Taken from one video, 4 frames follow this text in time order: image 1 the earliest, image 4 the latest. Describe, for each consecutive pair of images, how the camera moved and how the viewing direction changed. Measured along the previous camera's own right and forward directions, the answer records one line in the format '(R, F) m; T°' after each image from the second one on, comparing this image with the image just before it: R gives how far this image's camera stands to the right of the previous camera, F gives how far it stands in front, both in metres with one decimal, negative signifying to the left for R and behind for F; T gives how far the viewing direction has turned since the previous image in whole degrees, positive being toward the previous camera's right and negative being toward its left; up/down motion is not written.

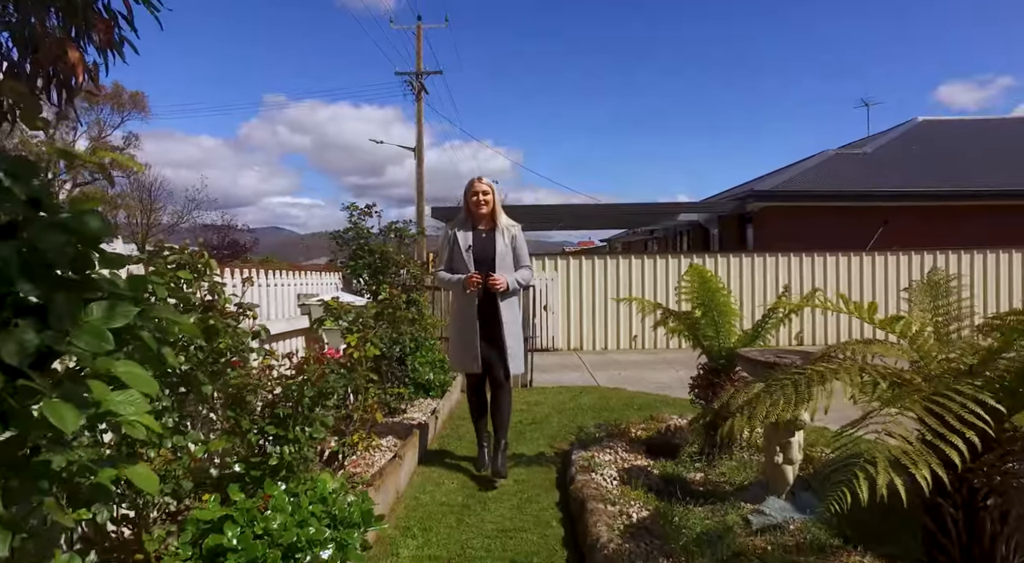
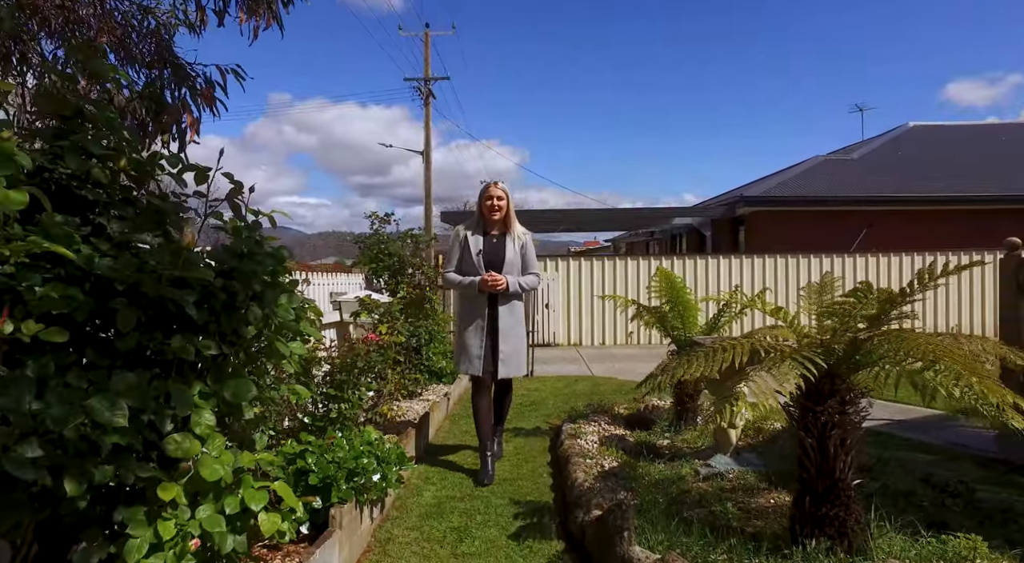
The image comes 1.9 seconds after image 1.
(0.0, -0.9) m; -1°
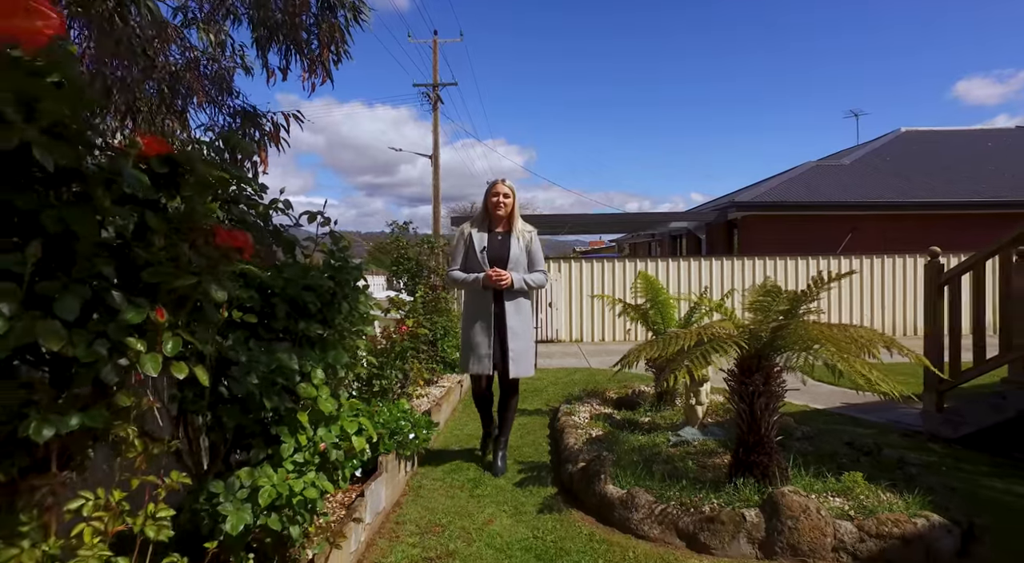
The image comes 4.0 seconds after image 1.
(0.0, -0.9) m; -1°
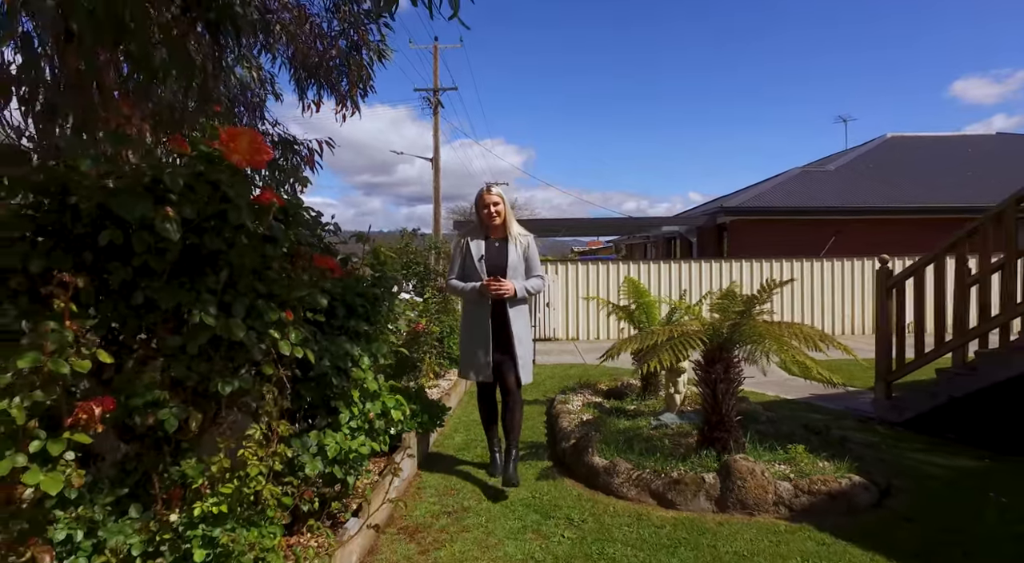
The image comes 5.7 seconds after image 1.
(0.0, -0.7) m; 0°
